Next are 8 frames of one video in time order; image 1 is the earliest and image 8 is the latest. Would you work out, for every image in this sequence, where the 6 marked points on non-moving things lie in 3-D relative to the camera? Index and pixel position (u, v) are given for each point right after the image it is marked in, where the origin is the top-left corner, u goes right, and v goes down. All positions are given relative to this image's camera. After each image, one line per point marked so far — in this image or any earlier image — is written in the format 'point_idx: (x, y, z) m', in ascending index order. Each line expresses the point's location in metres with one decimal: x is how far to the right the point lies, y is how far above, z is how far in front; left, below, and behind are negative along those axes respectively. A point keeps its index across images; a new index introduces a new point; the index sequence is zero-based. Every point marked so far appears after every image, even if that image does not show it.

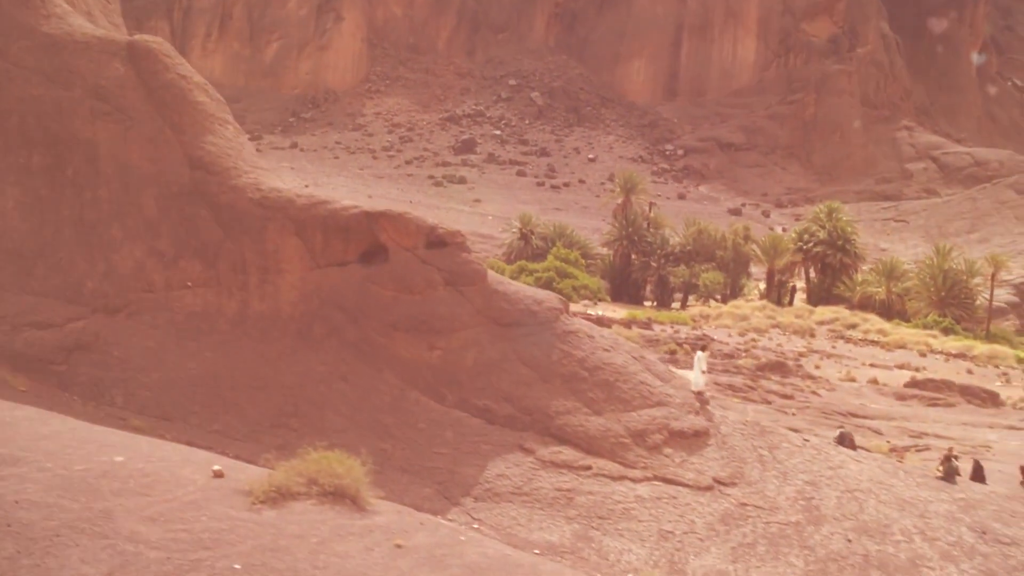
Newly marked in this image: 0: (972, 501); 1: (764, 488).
0: (+5.0, -2.3, +14.9) m
1: (+2.7, -2.1, +14.7) m
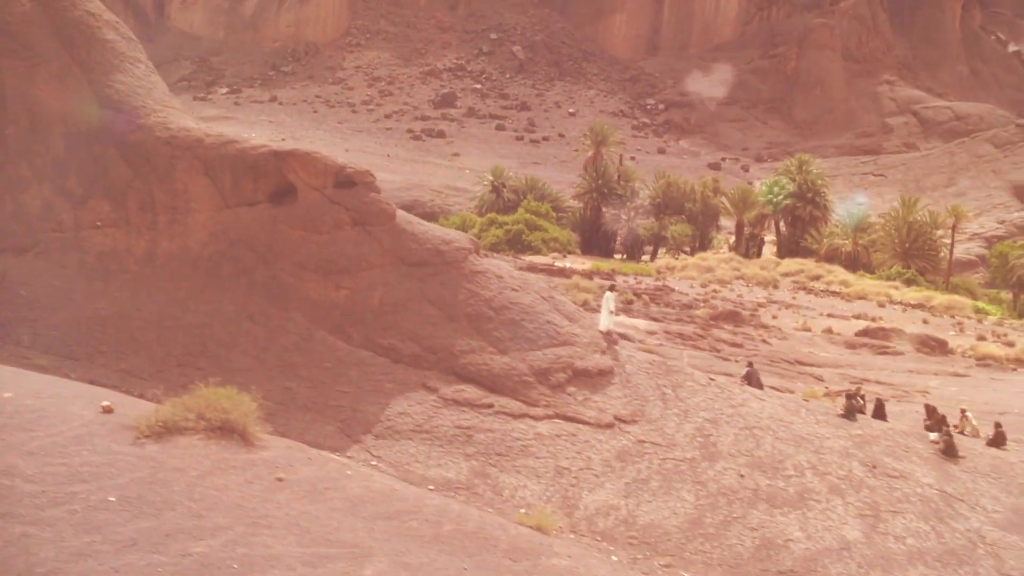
0: (+3.9, -1.6, +15.1) m
1: (+1.6, -1.5, +14.8) m
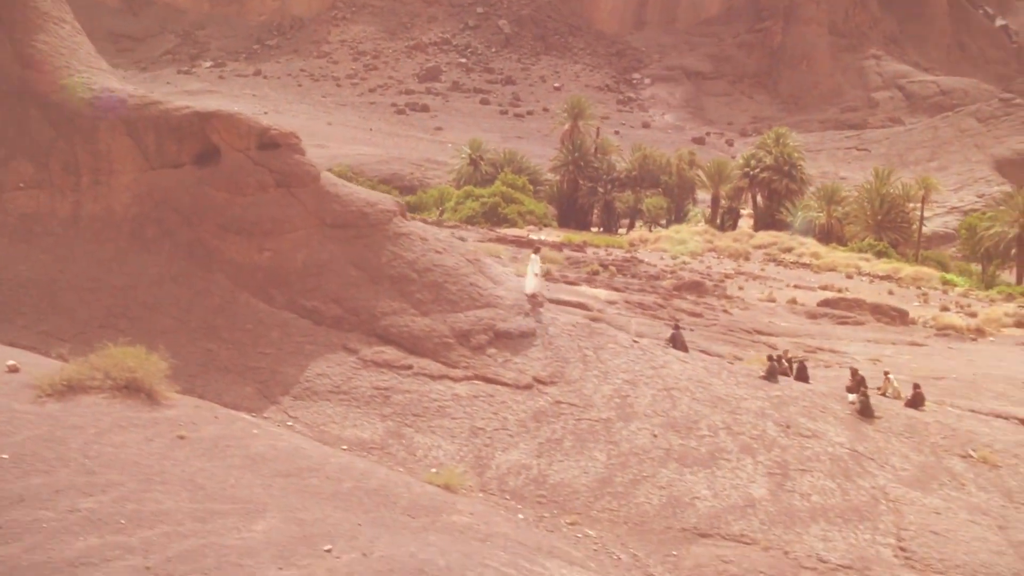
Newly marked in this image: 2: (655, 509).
0: (+3.1, -1.2, +15.1) m
1: (+0.8, -1.1, +14.8) m
2: (+1.3, -2.0, +12.3) m
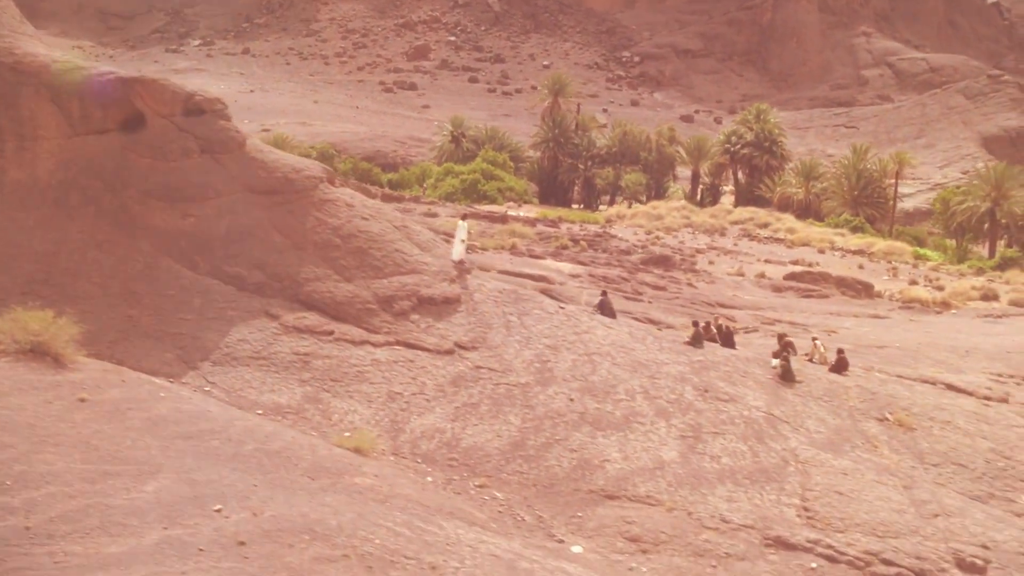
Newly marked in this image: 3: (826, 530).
0: (+2.2, -0.8, +15.2) m
1: (-0.1, -0.7, +14.9) m
2: (+0.5, -1.7, +12.3) m
3: (+2.6, -2.0, +11.3) m
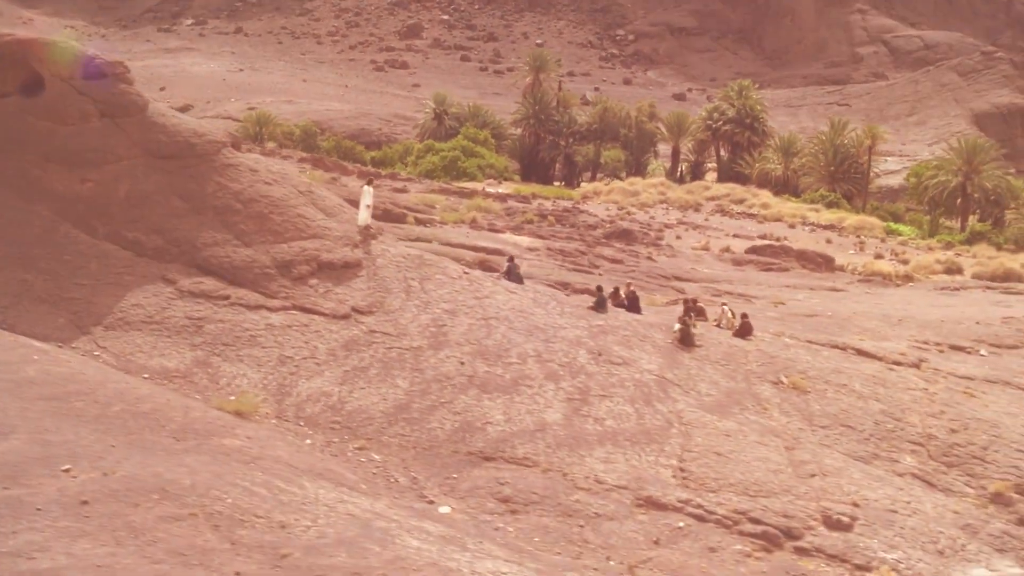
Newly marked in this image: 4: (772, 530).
0: (+1.1, -0.4, +15.2) m
1: (-1.2, -0.3, +14.8) m
2: (-0.6, -1.3, +12.3) m
3: (+1.5, -1.7, +11.3) m
4: (+2.0, -1.9, +10.7) m
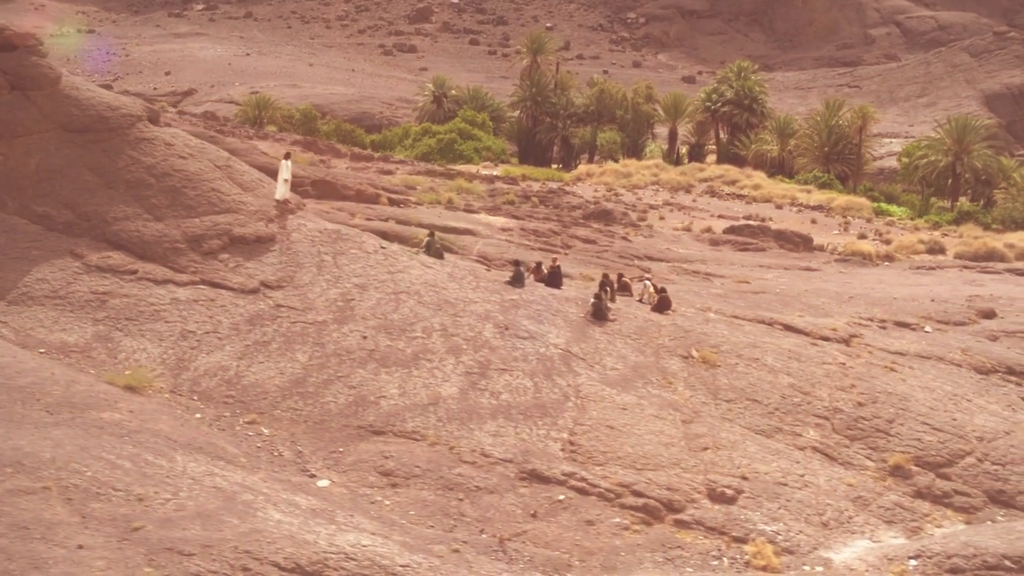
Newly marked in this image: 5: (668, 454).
0: (+0.1, -0.2, +15.0) m
1: (-2.2, 0.0, +14.6) m
2: (-1.5, -1.1, +12.2) m
3: (+0.6, -1.4, +11.2) m
4: (+1.1, -1.7, +10.6) m
5: (+1.3, -1.4, +11.4) m
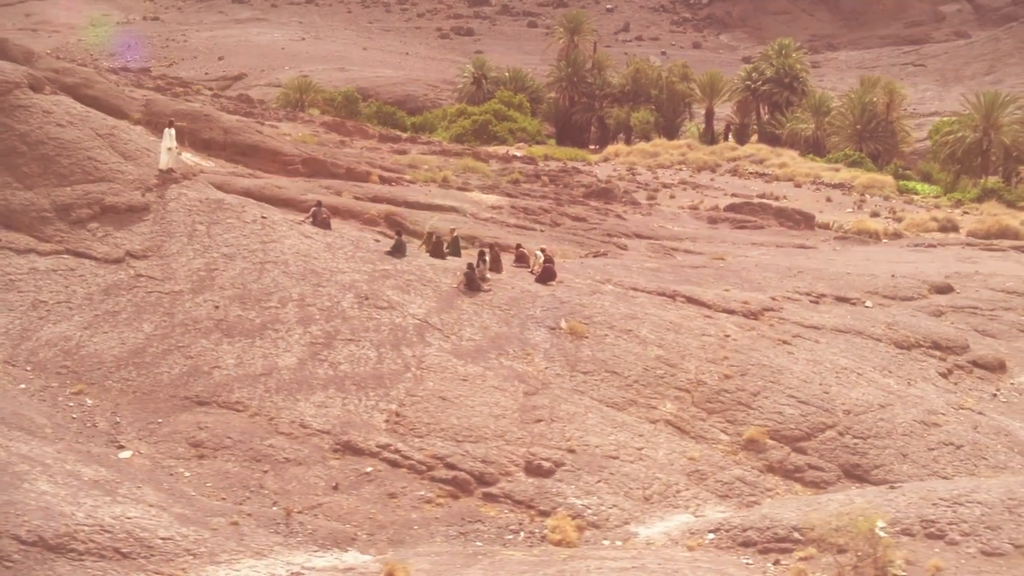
0: (-1.2, +0.2, +14.6) m
1: (-3.5, +0.3, +14.3) m
2: (-3.0, -0.8, +11.8) m
3: (-0.8, -1.2, +10.8) m
4: (-0.4, -1.4, +10.2) m
5: (-0.1, -1.1, +11.0) m
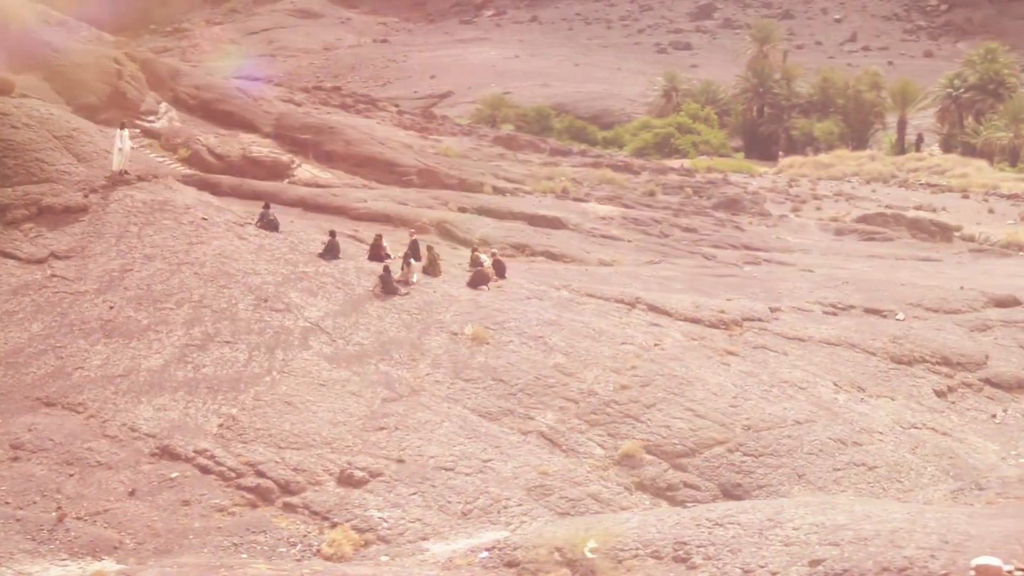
0: (-2.0, +0.1, +14.3) m
1: (-4.4, +0.3, +14.2) m
2: (-4.1, -0.8, +11.7) m
3: (-2.1, -1.2, +10.4) m
4: (-1.7, -1.4, +9.7) m
5: (-1.4, -1.1, +10.5) m
